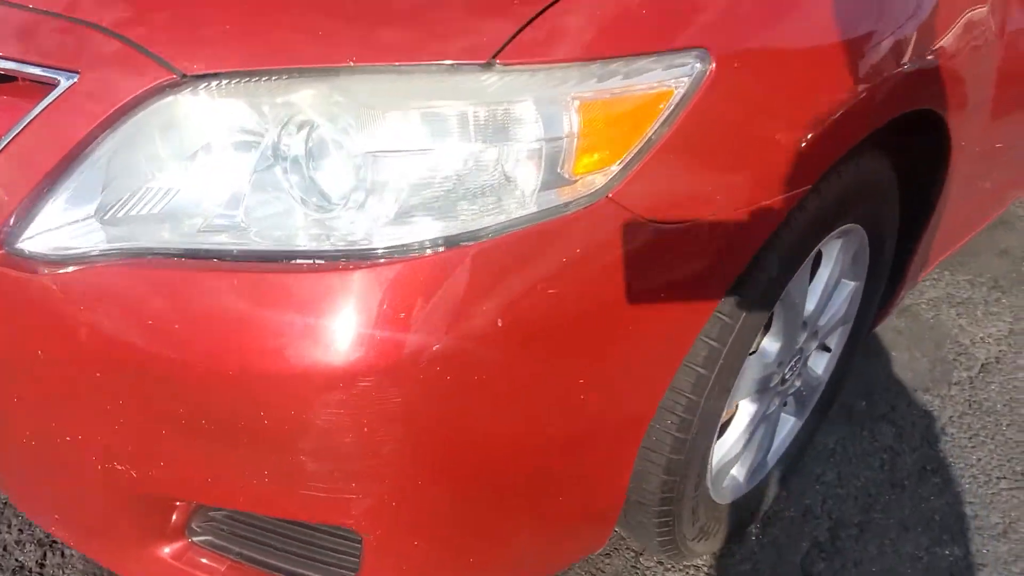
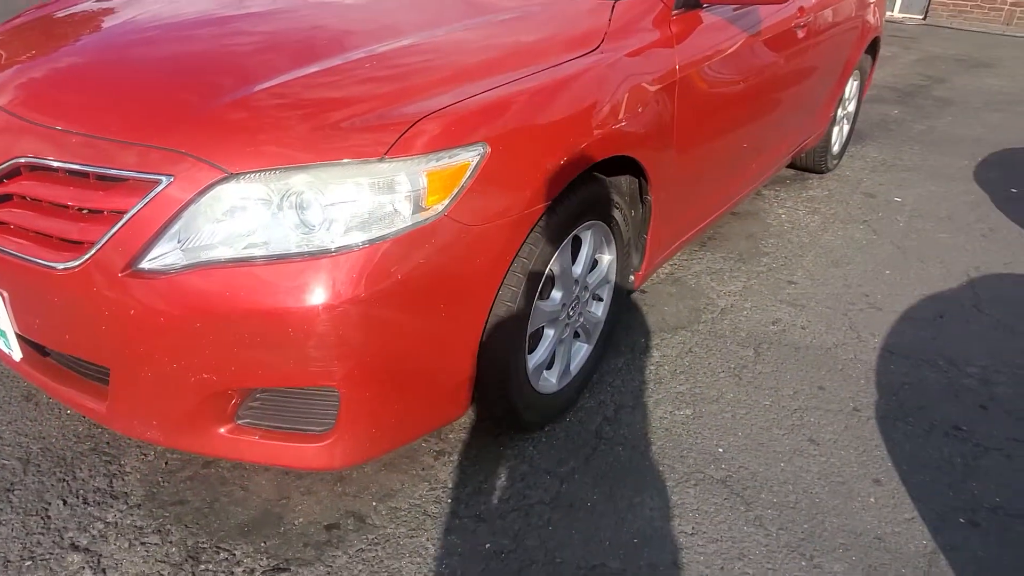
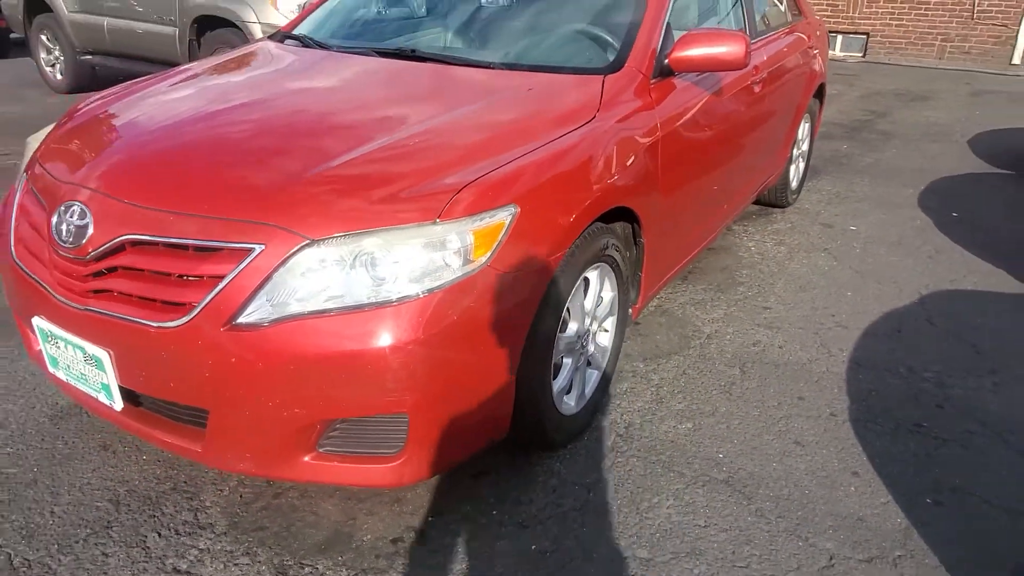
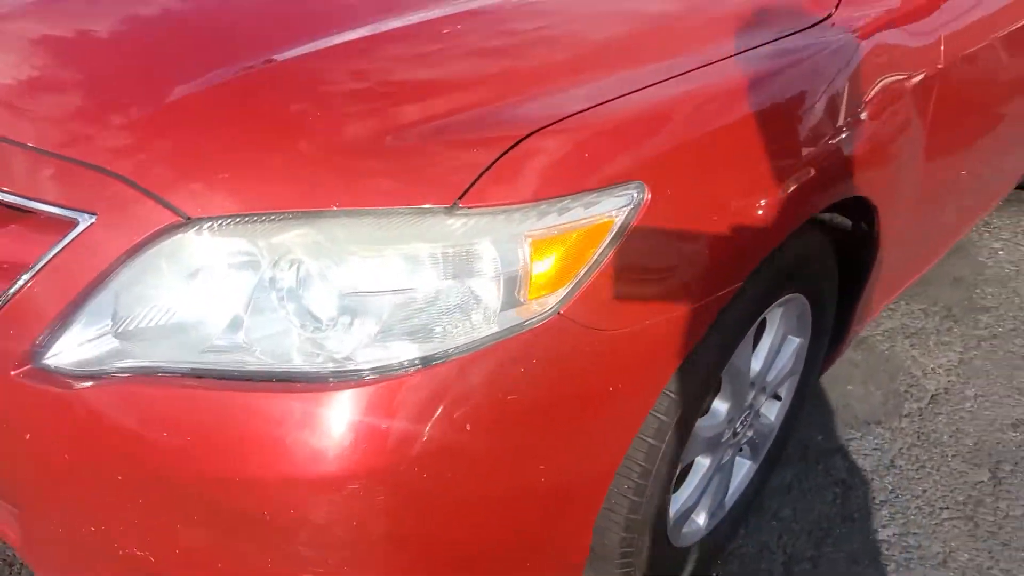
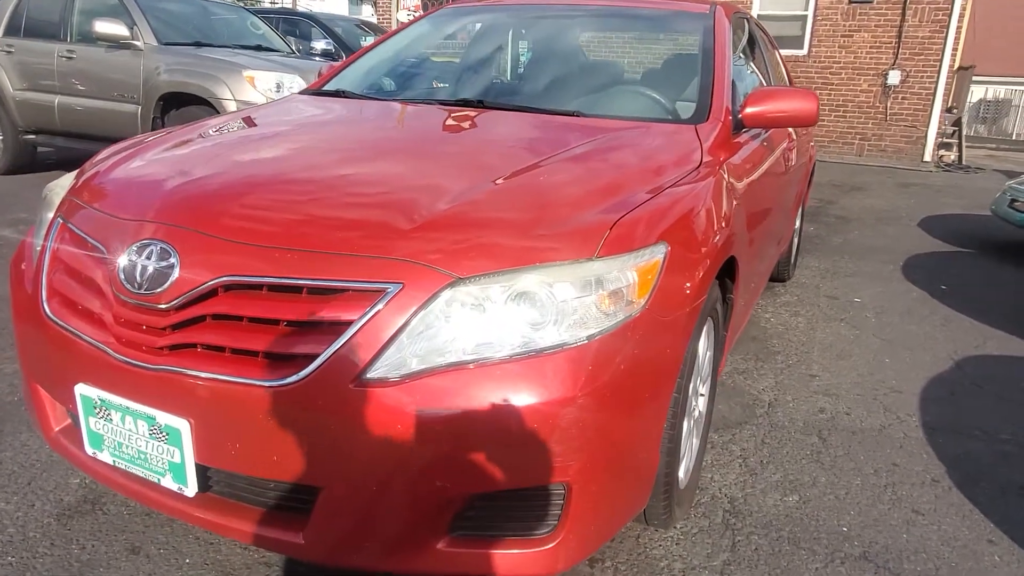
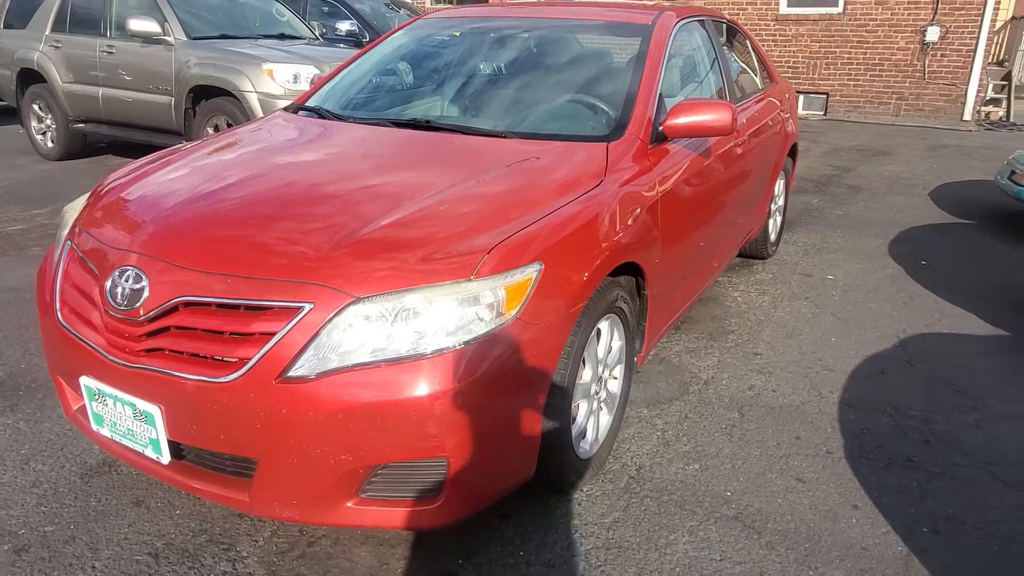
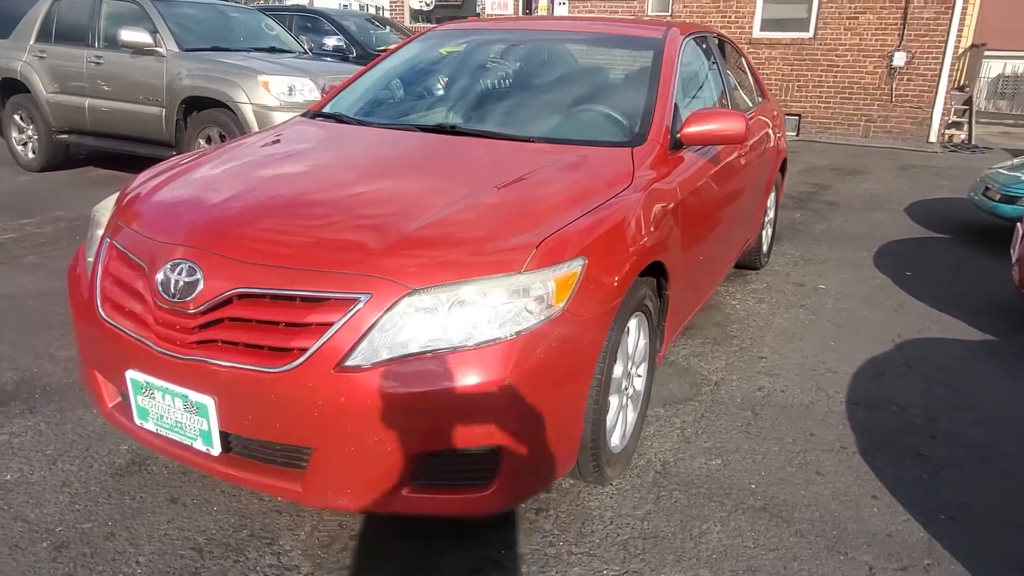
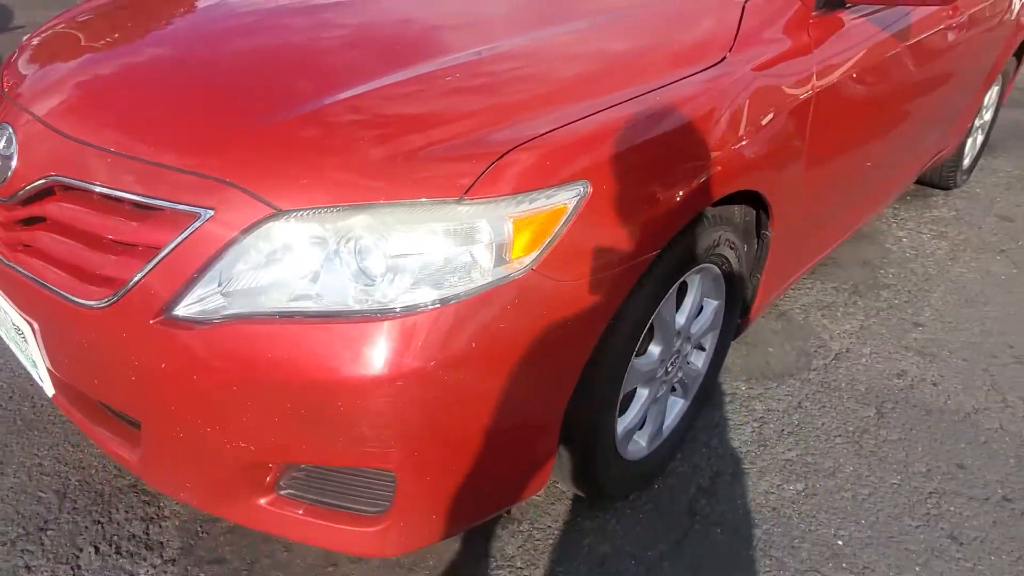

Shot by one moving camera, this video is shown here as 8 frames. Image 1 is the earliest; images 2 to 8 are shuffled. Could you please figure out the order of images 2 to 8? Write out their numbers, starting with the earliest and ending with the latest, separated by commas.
4, 8, 2, 3, 6, 7, 5
